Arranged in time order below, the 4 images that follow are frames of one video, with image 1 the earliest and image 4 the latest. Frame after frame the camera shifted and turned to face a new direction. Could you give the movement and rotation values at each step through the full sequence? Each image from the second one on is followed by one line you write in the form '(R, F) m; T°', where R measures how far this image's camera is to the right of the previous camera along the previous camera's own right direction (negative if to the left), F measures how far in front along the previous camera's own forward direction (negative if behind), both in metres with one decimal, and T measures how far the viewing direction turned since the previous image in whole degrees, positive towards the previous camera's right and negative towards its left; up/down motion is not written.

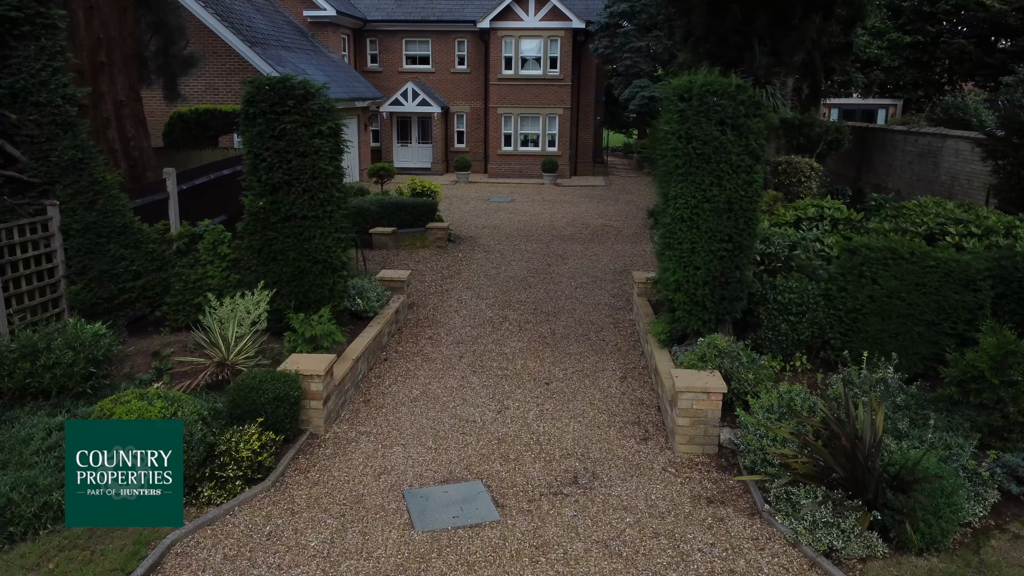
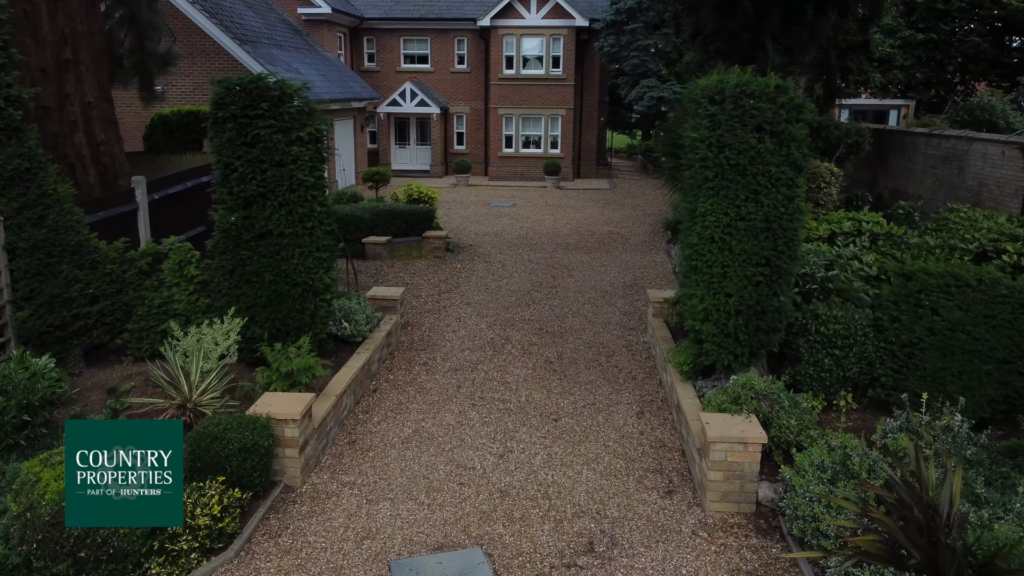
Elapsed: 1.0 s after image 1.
(0.0, +0.8) m; 0°
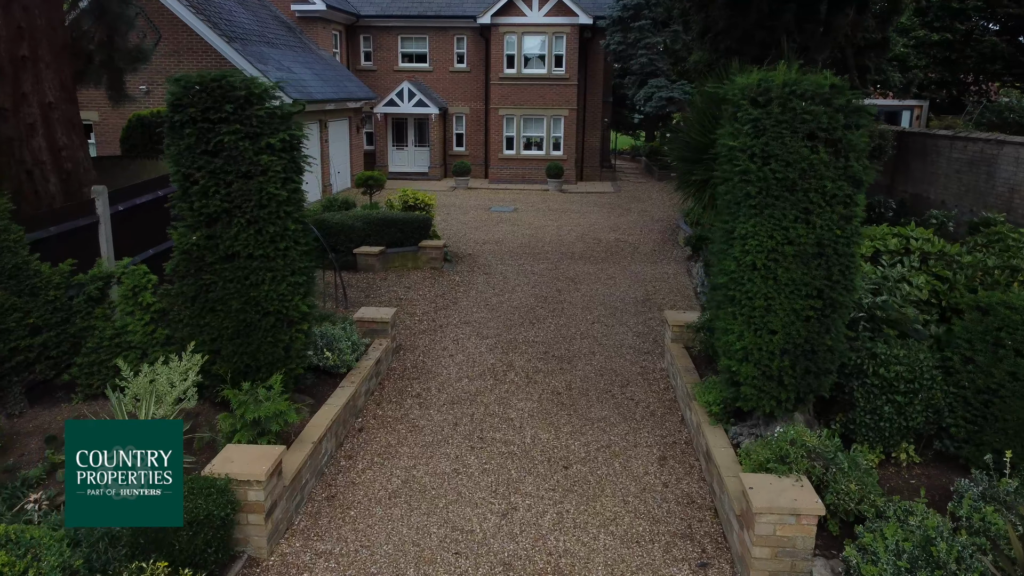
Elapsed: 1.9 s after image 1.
(0.0, +0.8) m; 0°
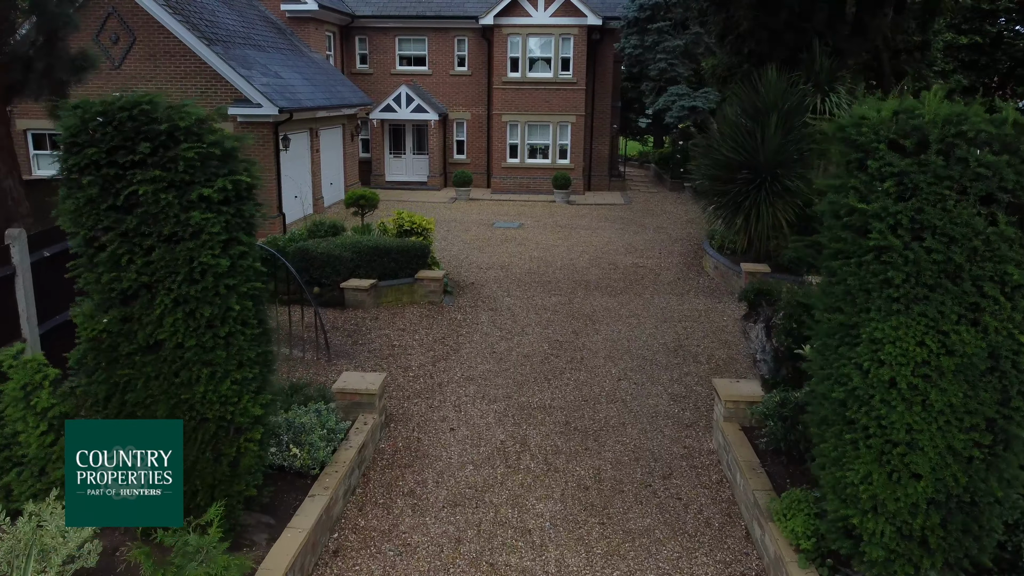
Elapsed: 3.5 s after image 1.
(-0.1, +1.4) m; 0°
